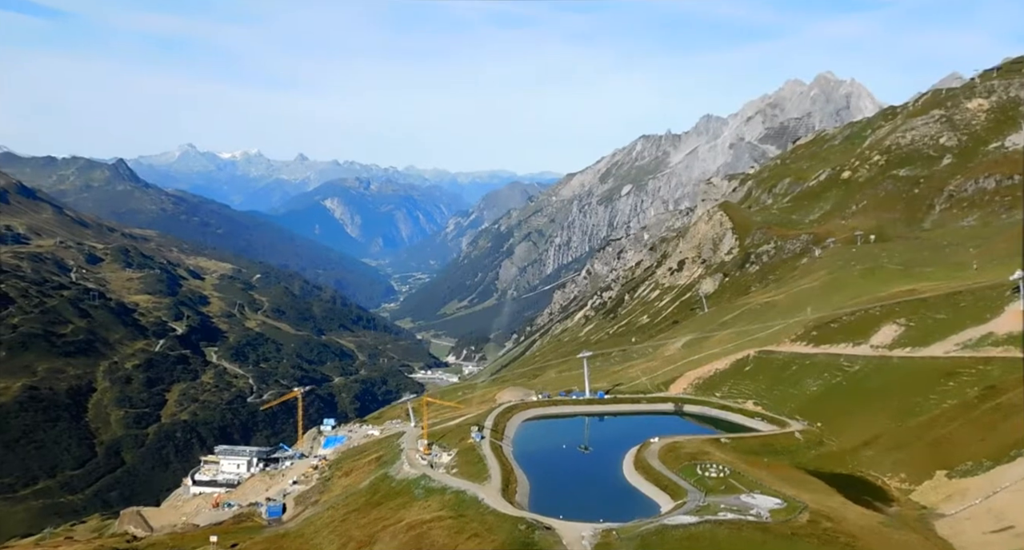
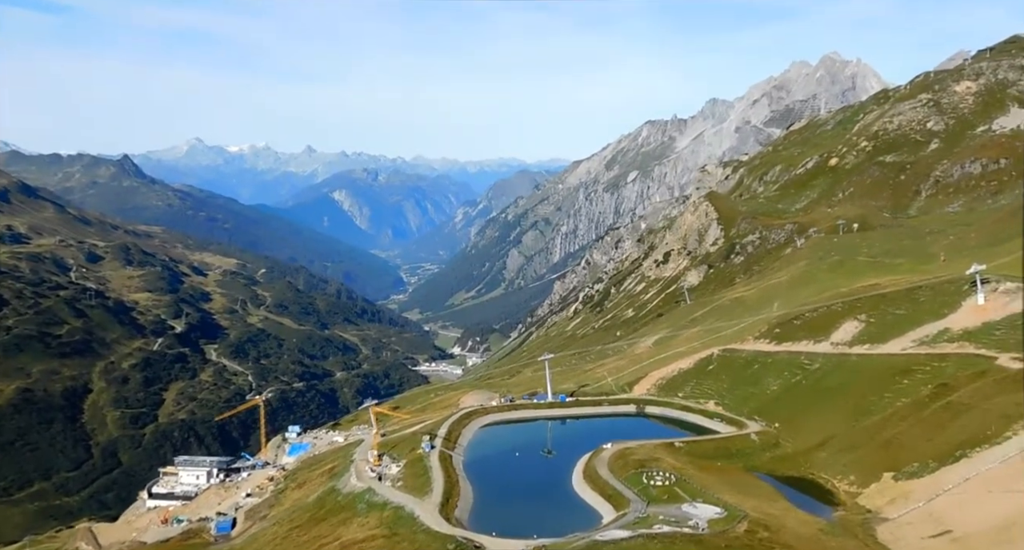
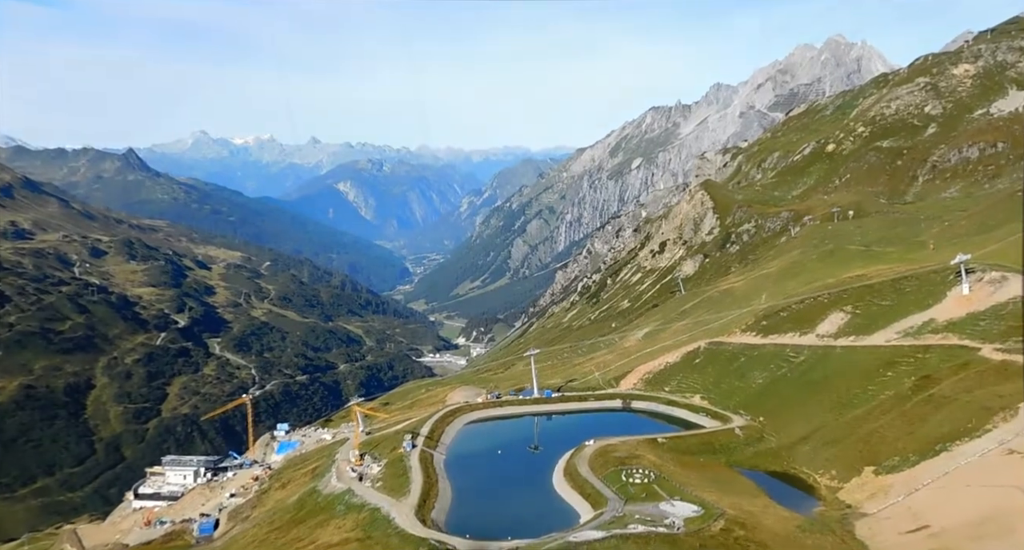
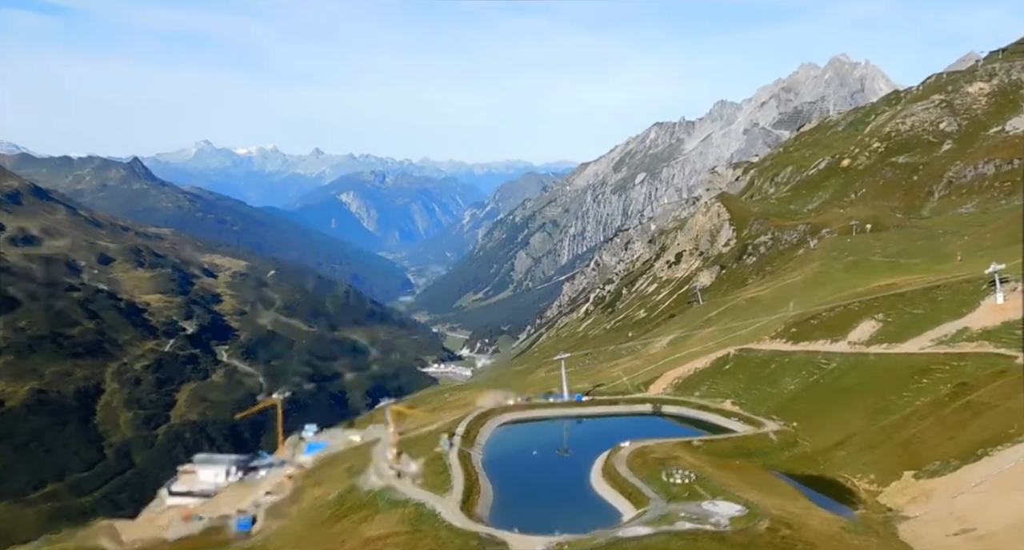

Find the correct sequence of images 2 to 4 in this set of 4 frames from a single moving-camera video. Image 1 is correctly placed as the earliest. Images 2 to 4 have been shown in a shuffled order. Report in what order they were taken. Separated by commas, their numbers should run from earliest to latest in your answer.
4, 2, 3
